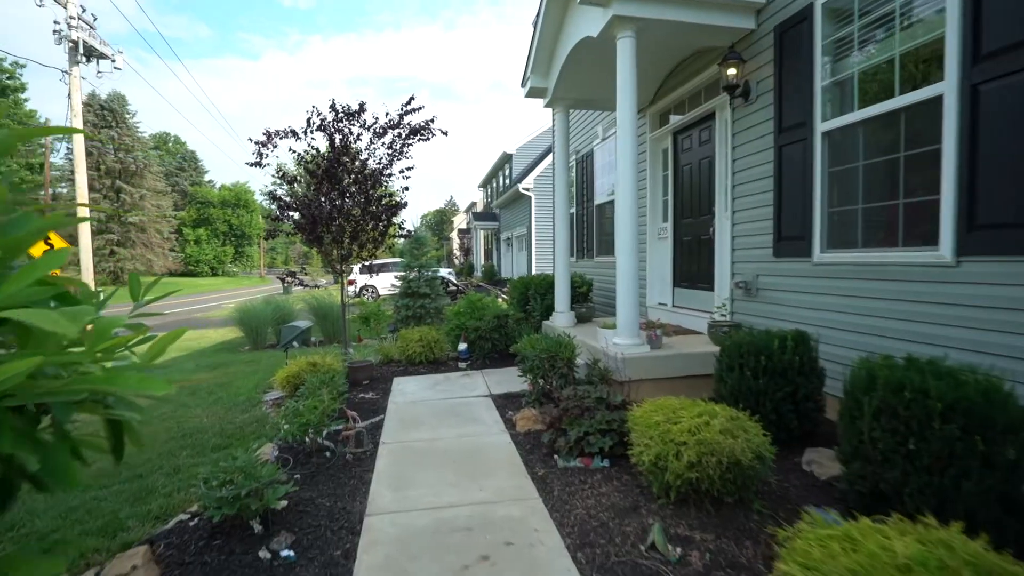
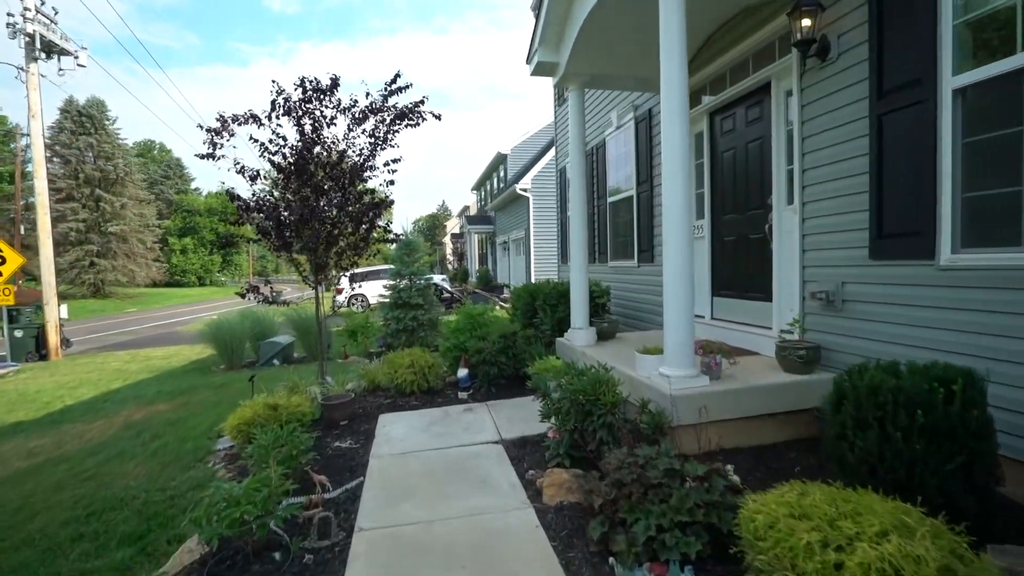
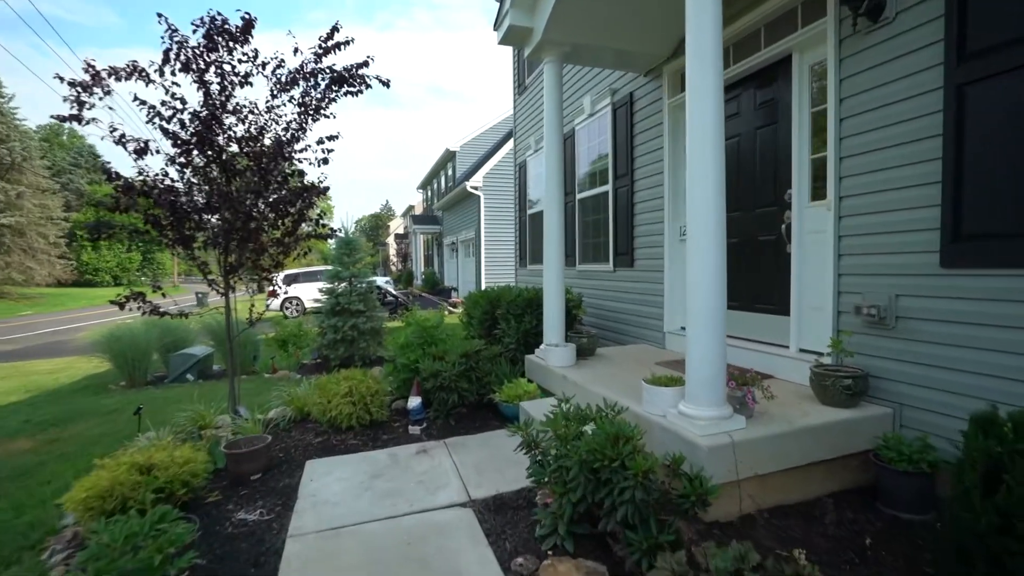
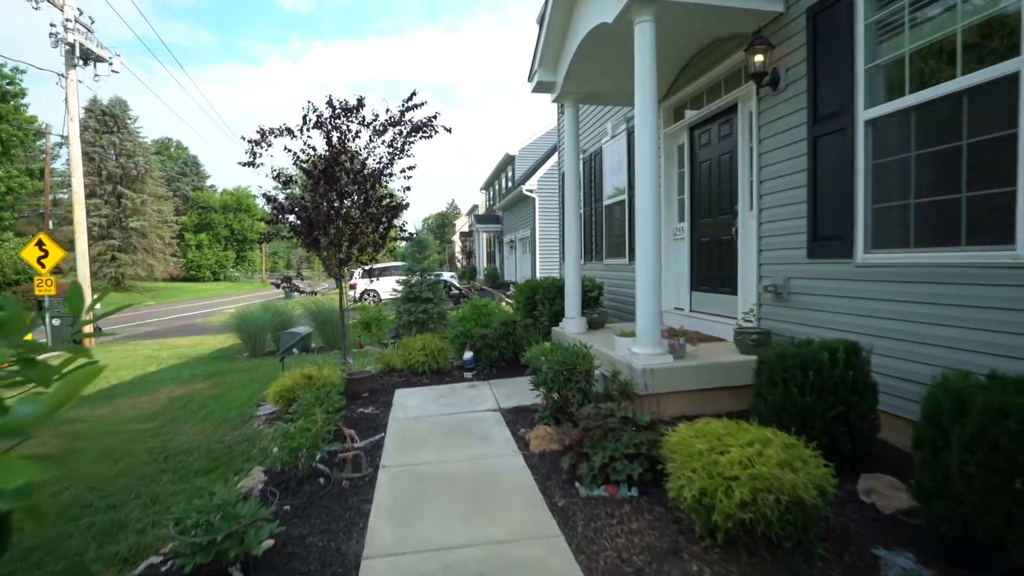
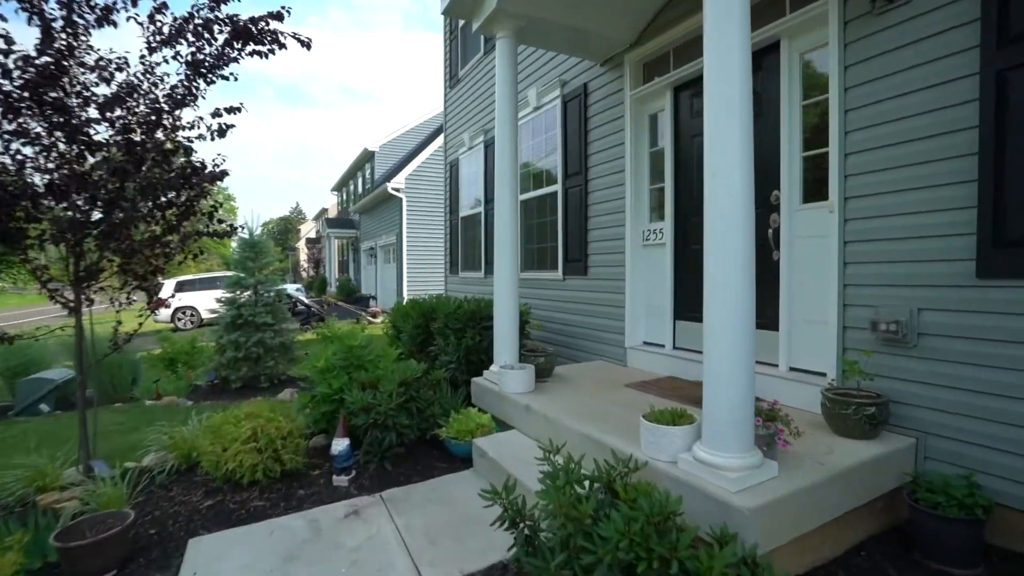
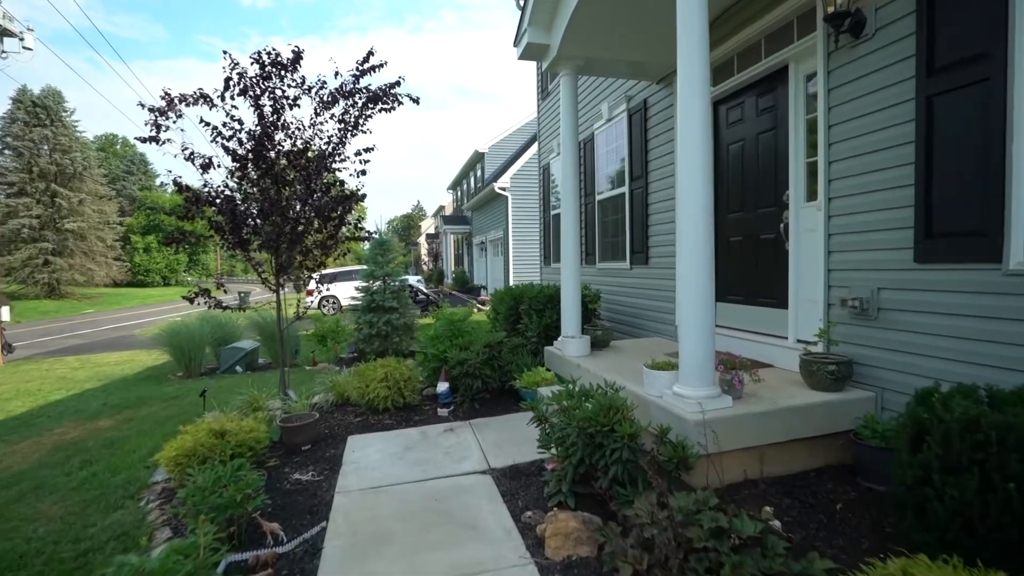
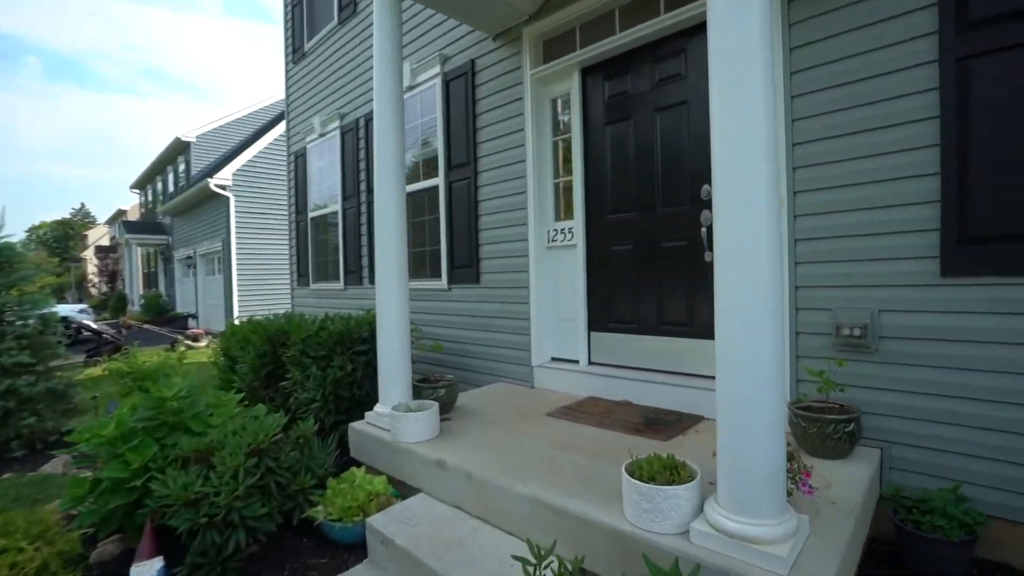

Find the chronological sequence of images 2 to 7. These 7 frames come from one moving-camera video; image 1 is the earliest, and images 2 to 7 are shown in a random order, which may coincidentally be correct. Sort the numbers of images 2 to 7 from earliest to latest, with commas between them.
4, 2, 6, 3, 5, 7
